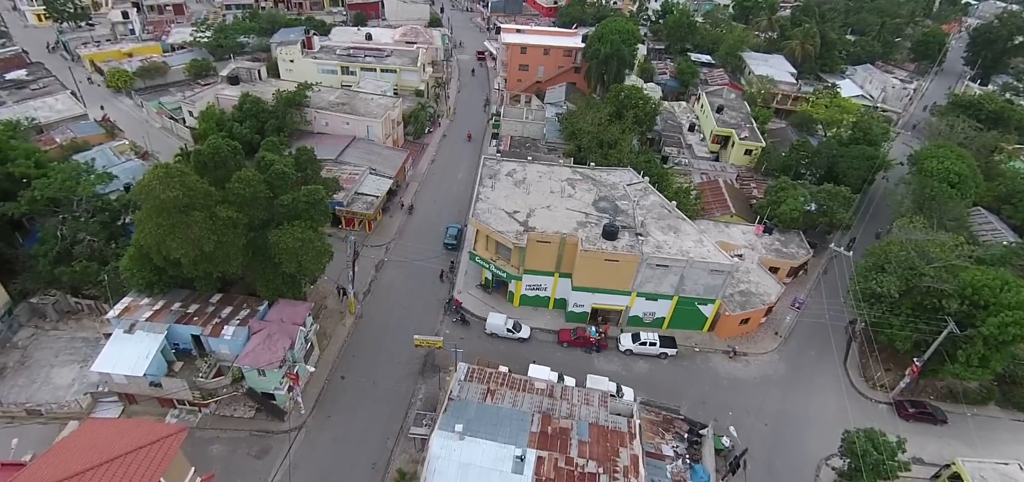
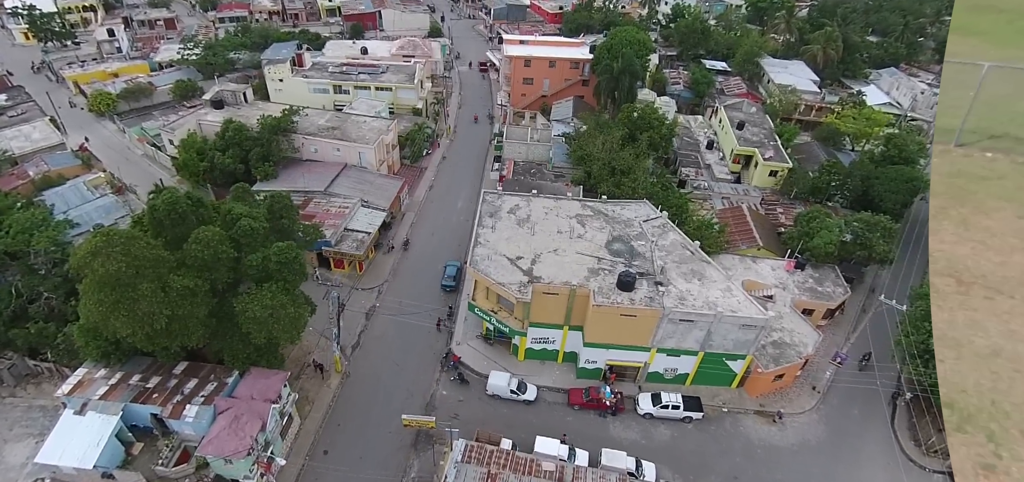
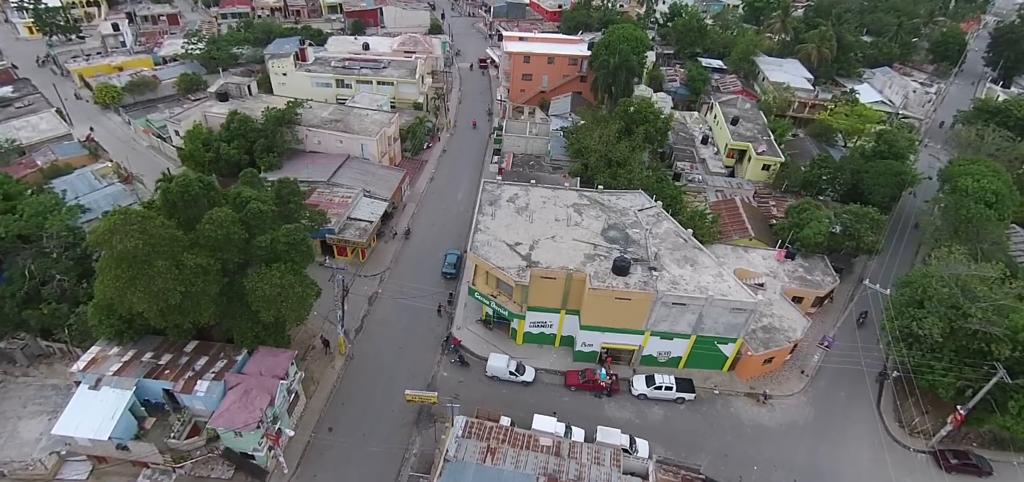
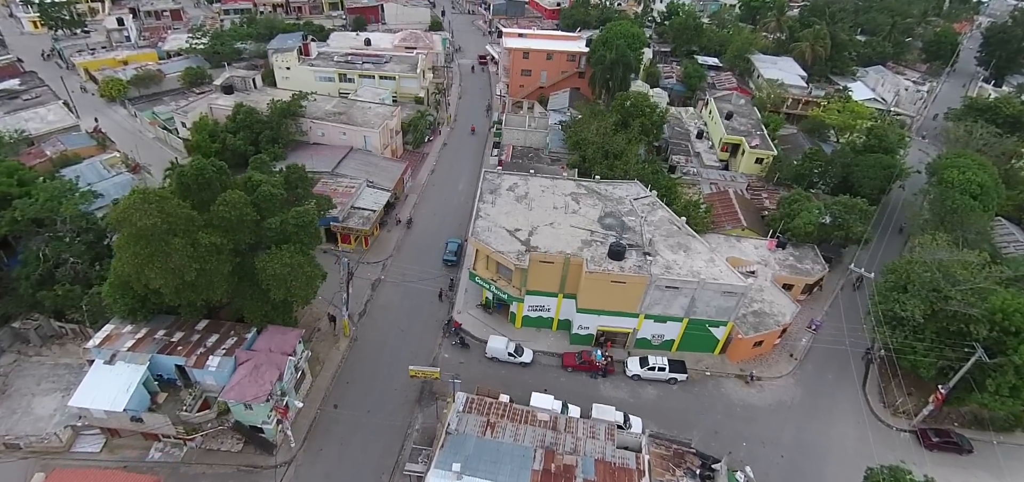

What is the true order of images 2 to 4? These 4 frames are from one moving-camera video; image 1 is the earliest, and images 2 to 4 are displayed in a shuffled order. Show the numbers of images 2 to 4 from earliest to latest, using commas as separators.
4, 3, 2
